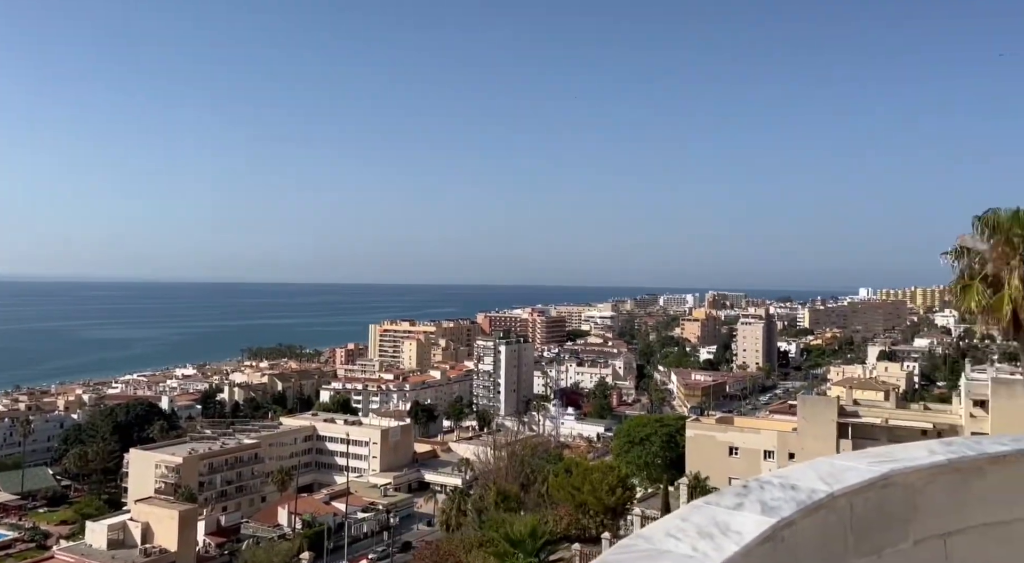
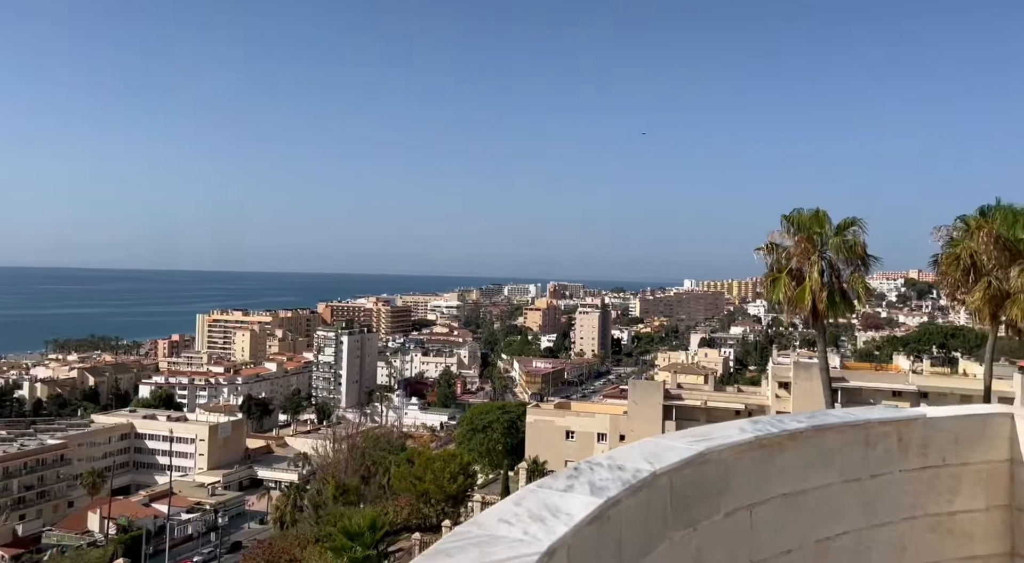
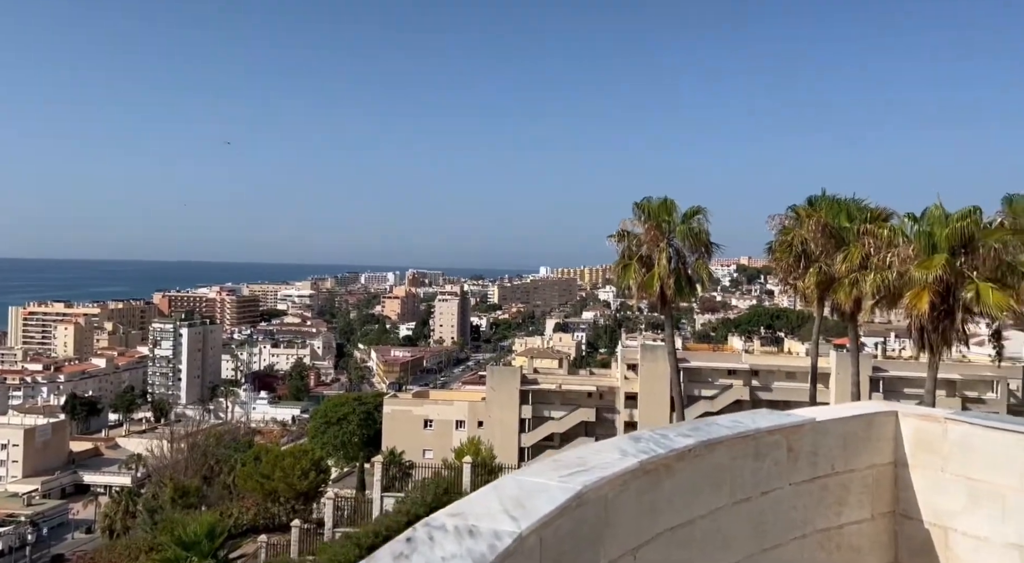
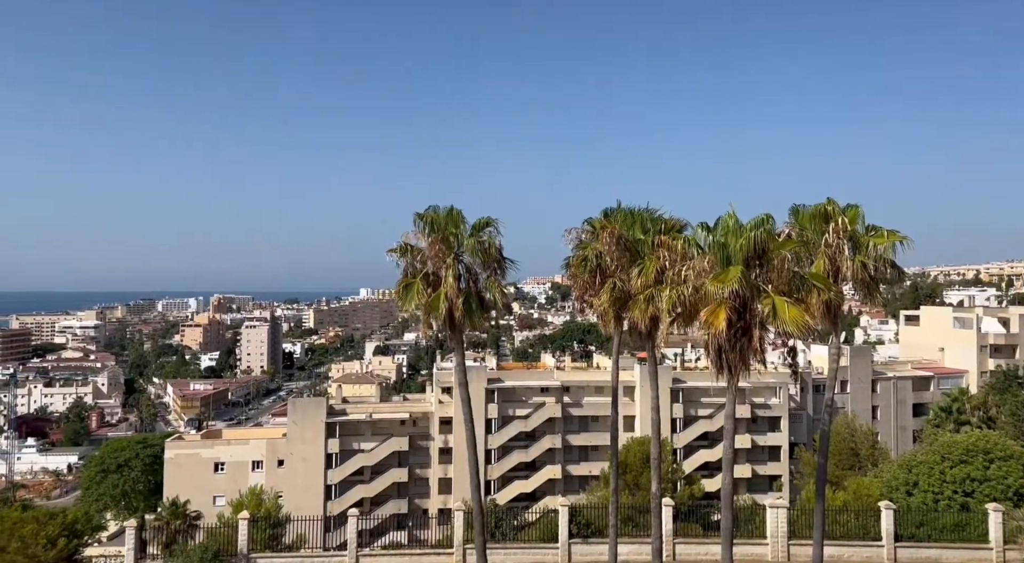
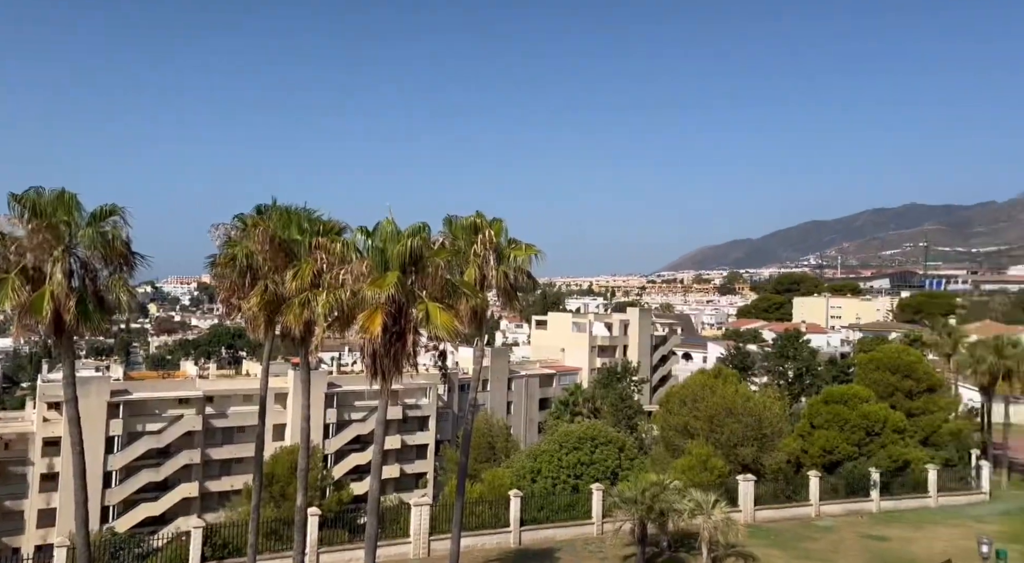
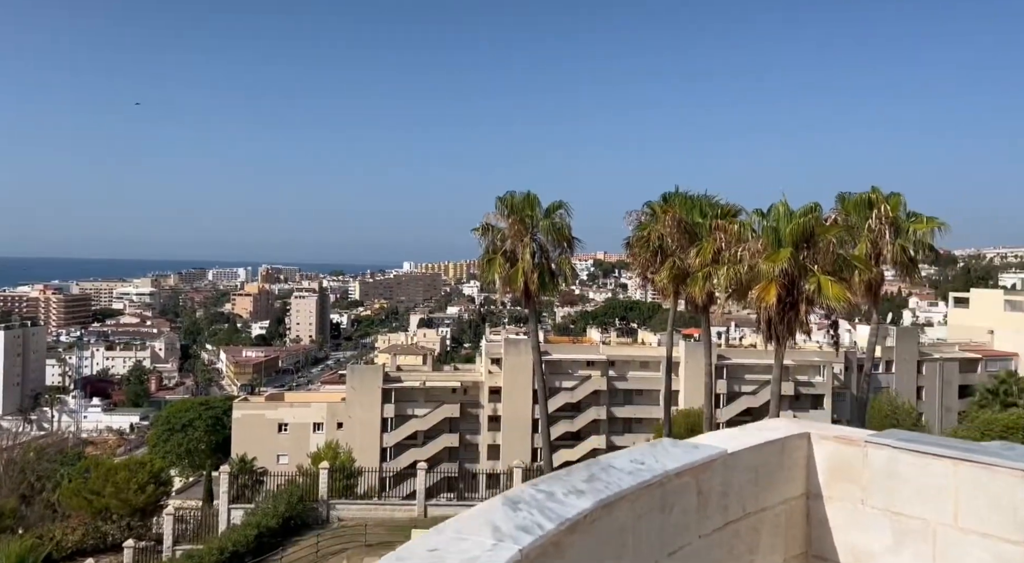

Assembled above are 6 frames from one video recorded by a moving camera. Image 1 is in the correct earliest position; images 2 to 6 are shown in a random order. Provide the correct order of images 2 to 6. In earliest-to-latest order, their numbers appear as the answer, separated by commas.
2, 3, 6, 4, 5
